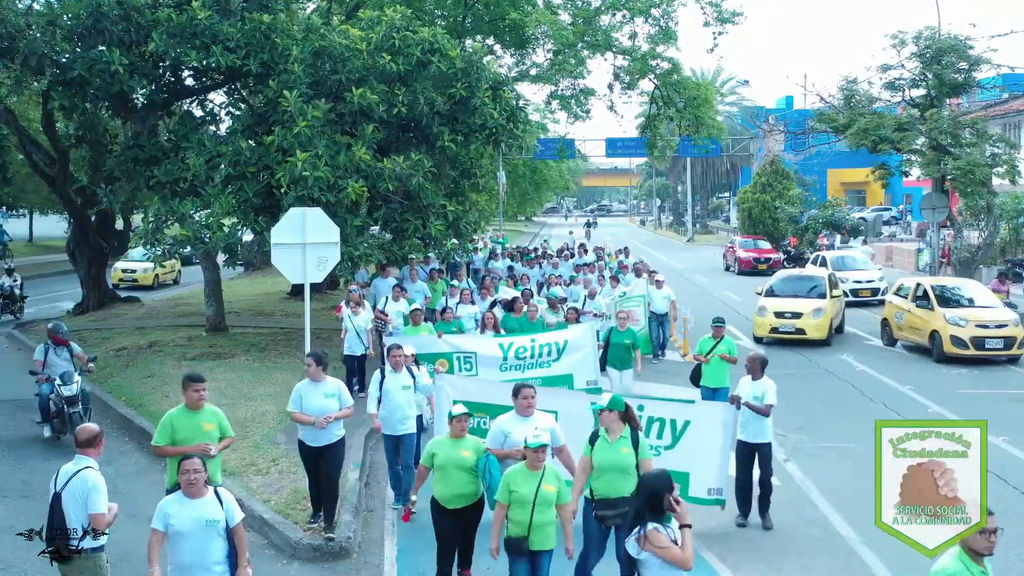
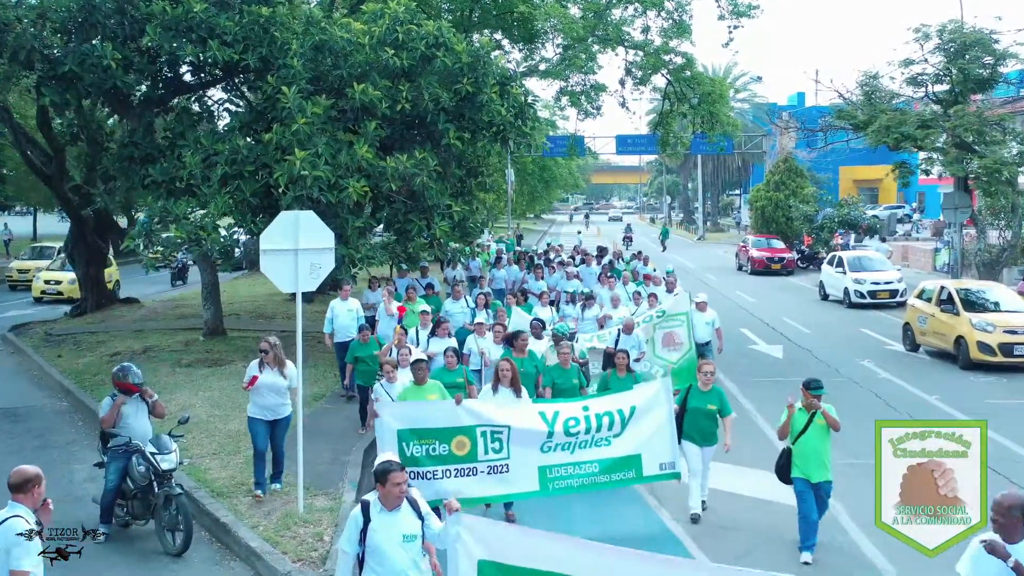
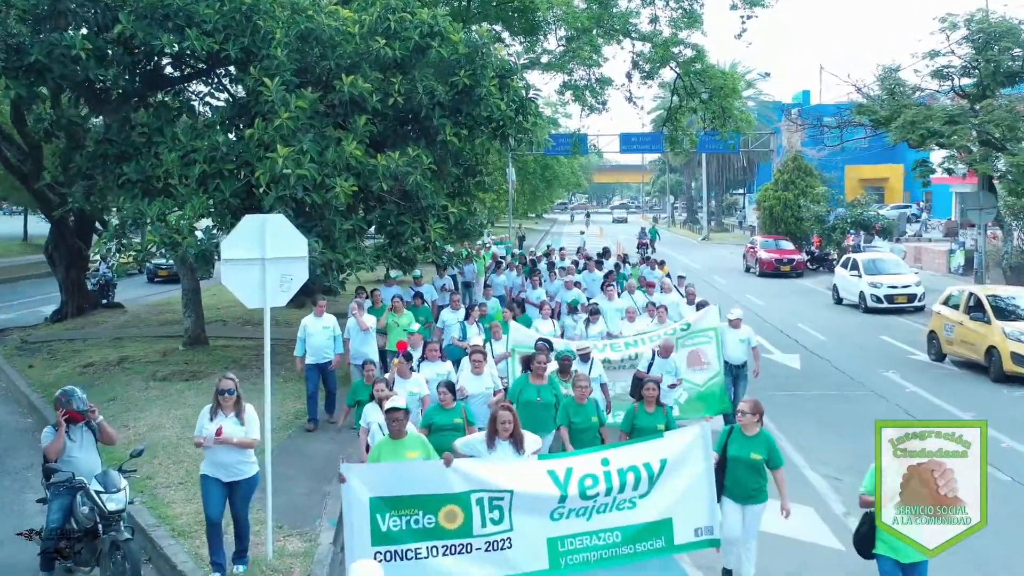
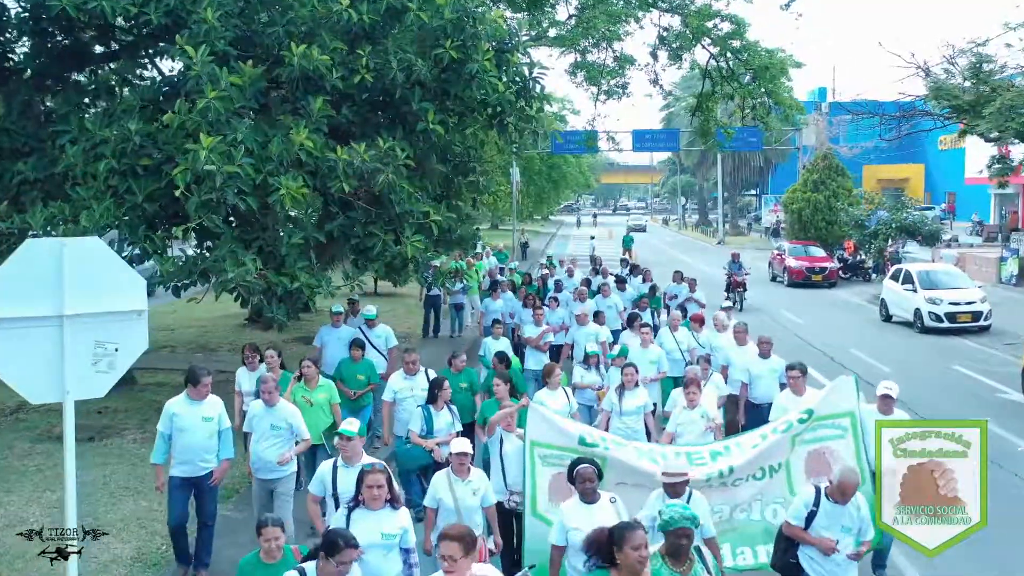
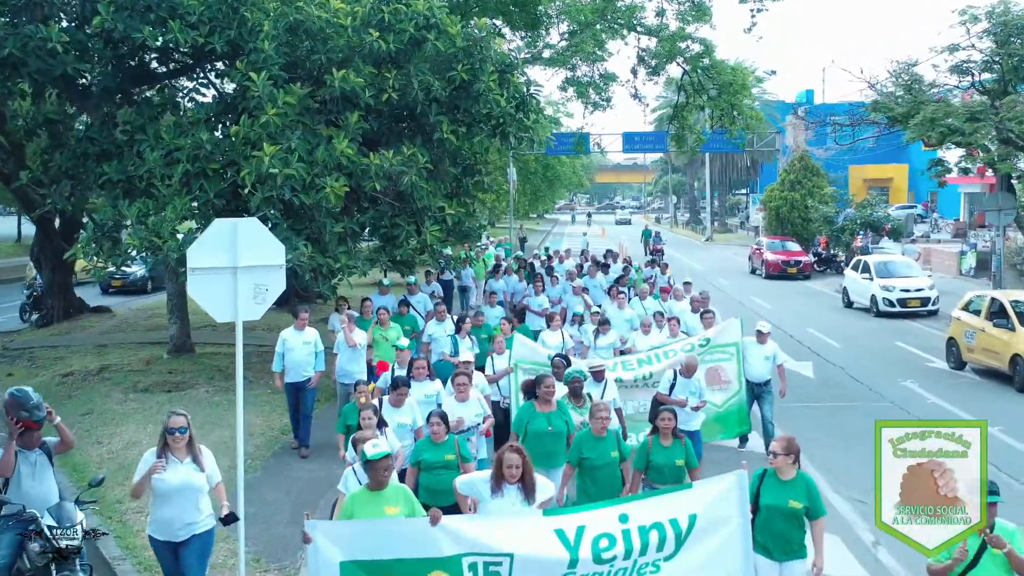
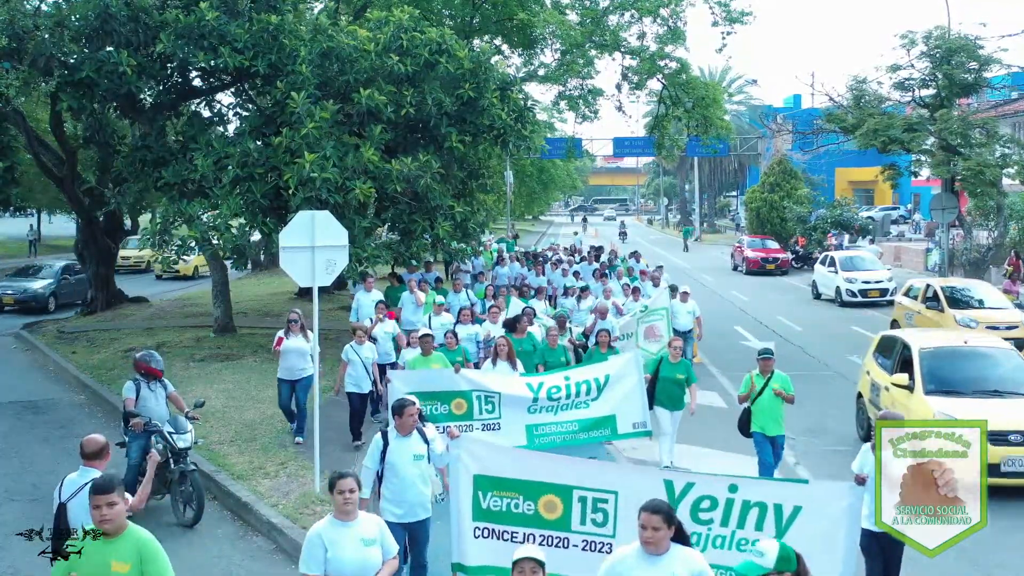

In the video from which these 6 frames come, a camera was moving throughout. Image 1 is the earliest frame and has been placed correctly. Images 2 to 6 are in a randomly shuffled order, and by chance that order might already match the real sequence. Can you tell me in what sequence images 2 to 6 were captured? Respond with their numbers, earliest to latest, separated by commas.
6, 2, 3, 5, 4
